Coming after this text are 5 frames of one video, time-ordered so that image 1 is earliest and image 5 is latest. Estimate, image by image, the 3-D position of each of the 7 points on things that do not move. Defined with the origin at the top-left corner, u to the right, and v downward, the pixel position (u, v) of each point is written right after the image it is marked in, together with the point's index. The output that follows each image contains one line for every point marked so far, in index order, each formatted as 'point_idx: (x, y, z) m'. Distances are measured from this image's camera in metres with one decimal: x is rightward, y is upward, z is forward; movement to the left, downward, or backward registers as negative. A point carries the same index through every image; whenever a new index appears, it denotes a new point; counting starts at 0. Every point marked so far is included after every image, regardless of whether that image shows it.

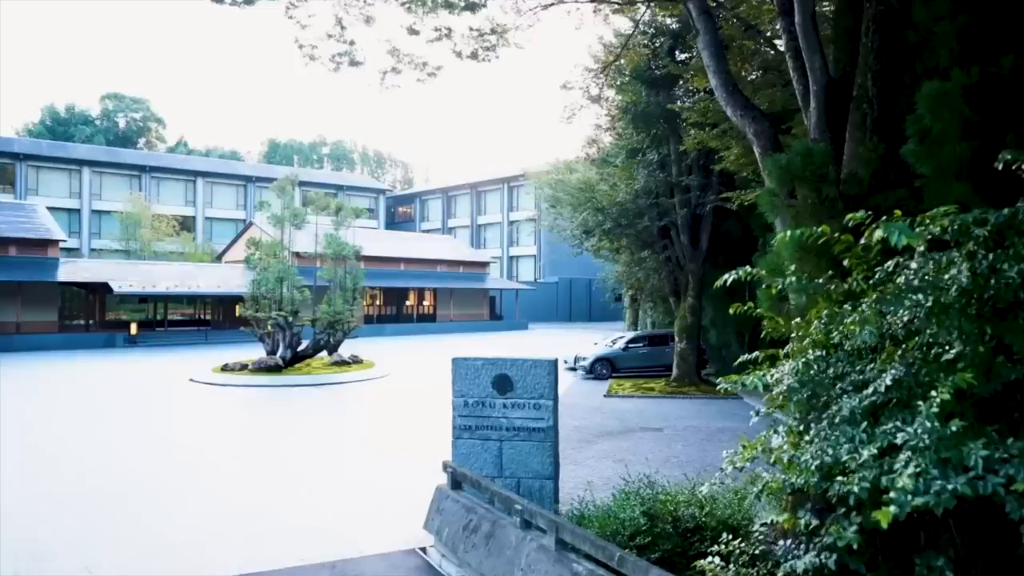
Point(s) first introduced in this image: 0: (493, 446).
0: (-0.2, -1.5, +7.0) m
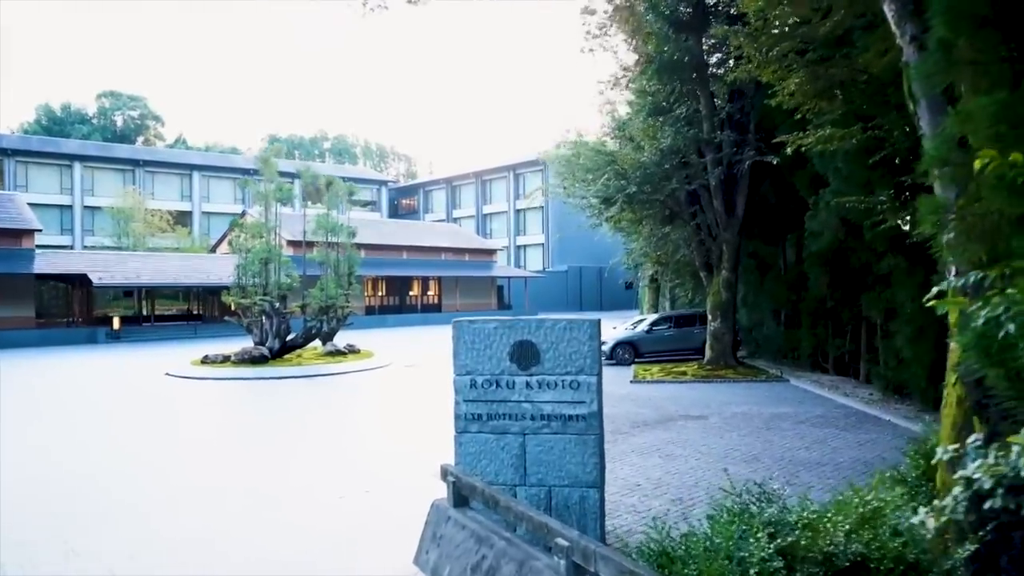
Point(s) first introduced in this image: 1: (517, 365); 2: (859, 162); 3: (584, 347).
0: (0.0, -1.0, +5.0) m
1: (0.0, -0.5, +5.0) m
2: (+5.0, +1.8, +11.1) m
3: (+0.5, -0.4, +4.9) m
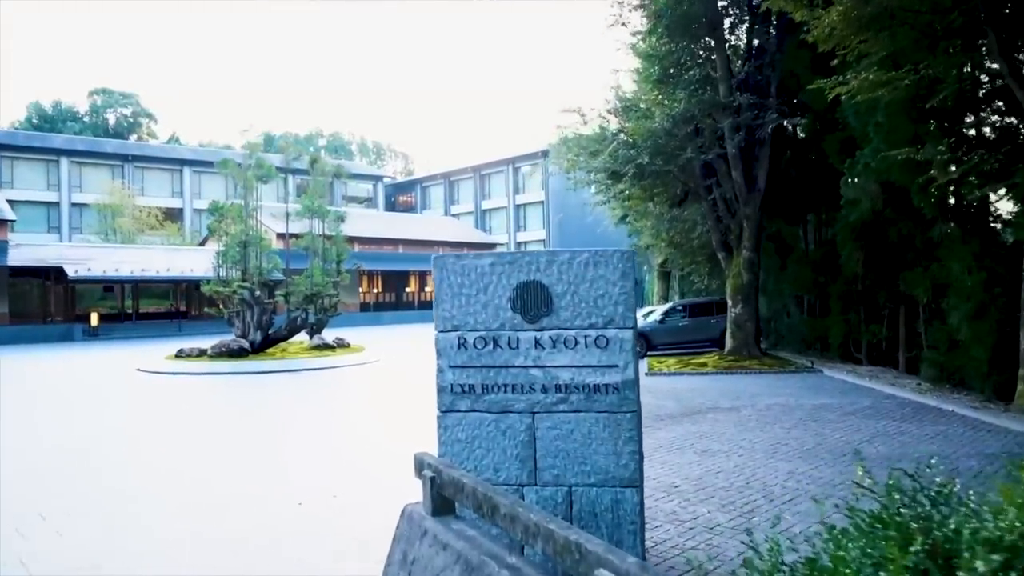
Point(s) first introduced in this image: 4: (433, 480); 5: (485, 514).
0: (0.0, -0.7, +3.6) m
1: (0.0, -0.1, +3.6) m
2: (+5.0, +2.2, +9.7) m
3: (+0.5, 0.0, +3.5) m
4: (-0.3, -0.8, +3.0) m
5: (-0.1, -0.8, +2.7) m
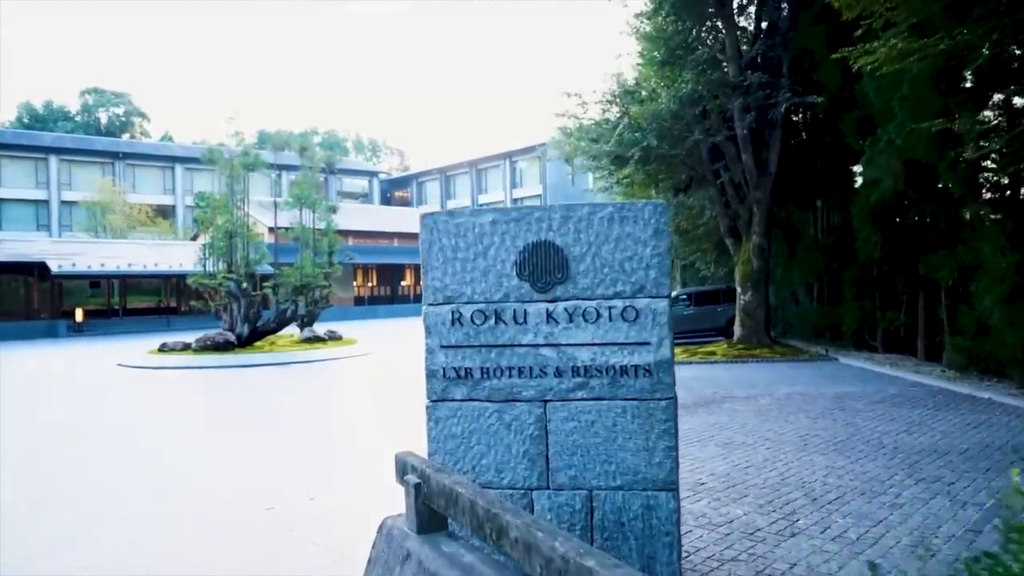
0: (0.0, -0.5, +3.0) m
1: (+0.1, 0.0, +3.0) m
2: (+5.0, +2.5, +9.1) m
3: (+0.5, +0.2, +2.9) m
4: (-0.3, -0.6, +2.4) m
5: (-0.1, -0.7, +2.1) m
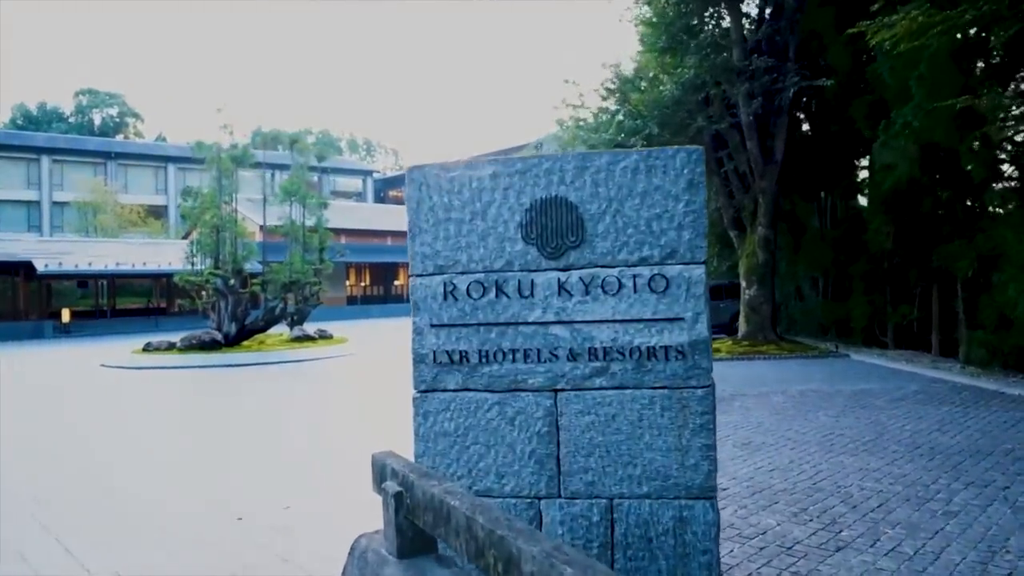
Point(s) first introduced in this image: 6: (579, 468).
0: (+0.1, -0.4, +2.5) m
1: (+0.1, +0.1, +2.5) m
2: (+5.0, +2.6, +8.6) m
3: (+0.5, +0.3, +2.4) m
4: (-0.3, -0.5, +1.9) m
5: (0.0, -0.6, +1.5) m
6: (+0.2, -0.6, +2.5) m
